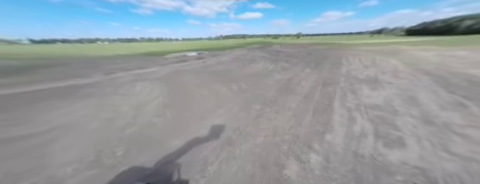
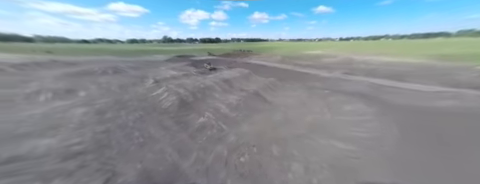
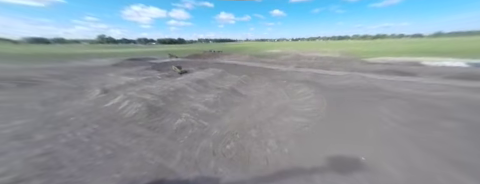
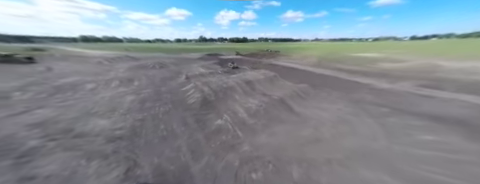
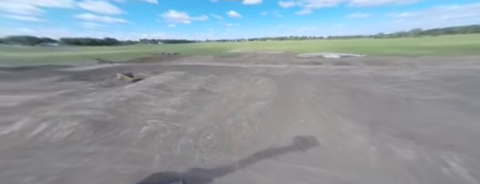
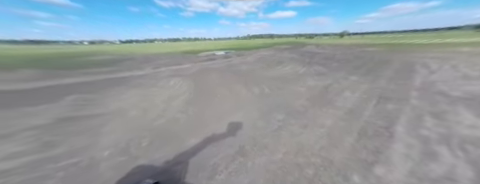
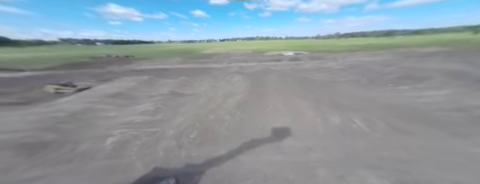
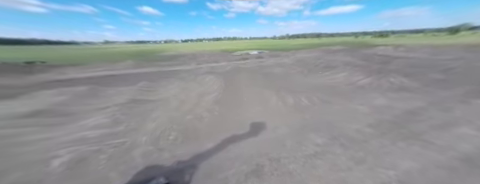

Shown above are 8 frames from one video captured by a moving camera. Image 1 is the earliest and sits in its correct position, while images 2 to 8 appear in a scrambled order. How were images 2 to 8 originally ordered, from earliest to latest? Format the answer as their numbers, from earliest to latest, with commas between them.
6, 8, 7, 5, 3, 2, 4
